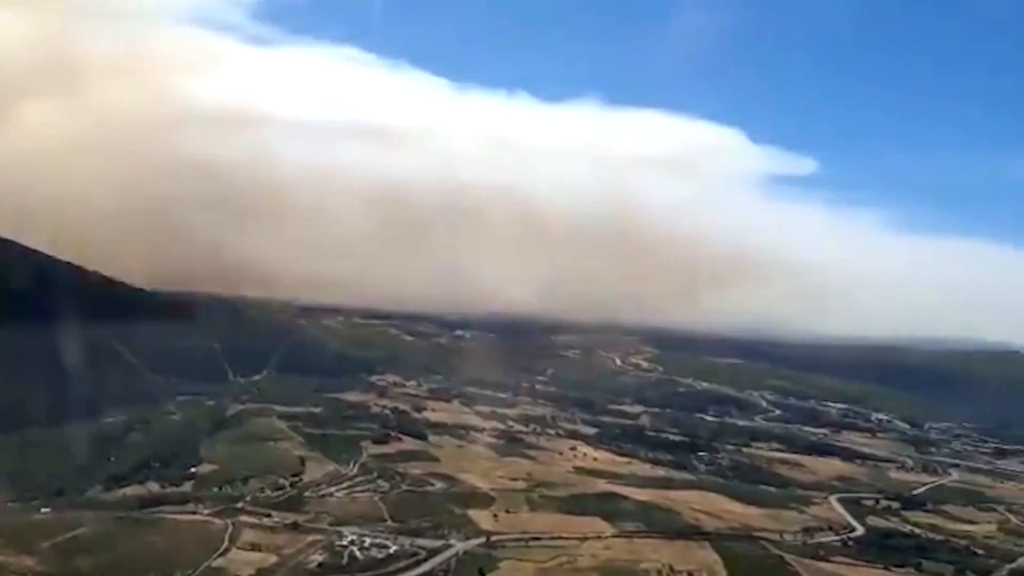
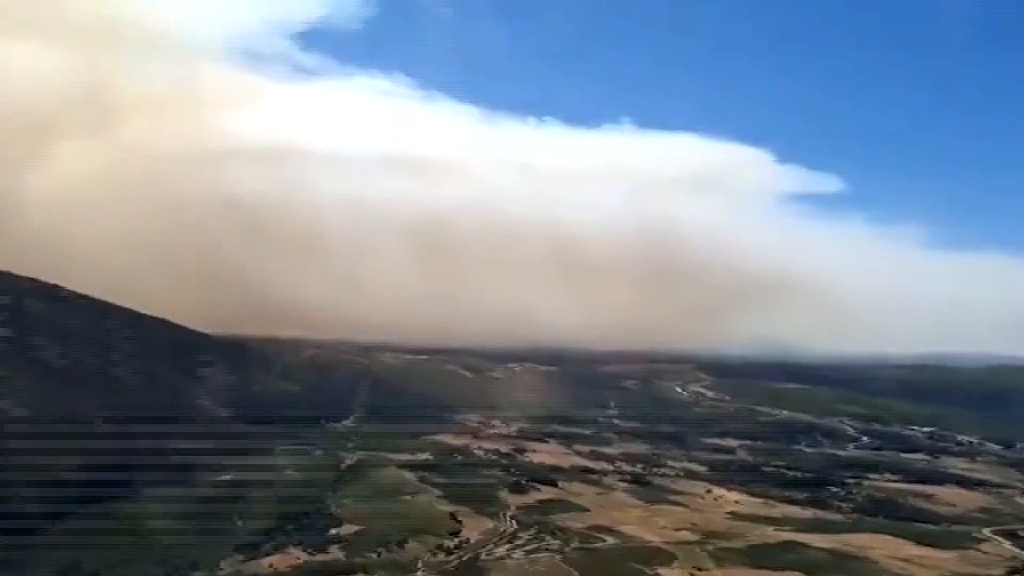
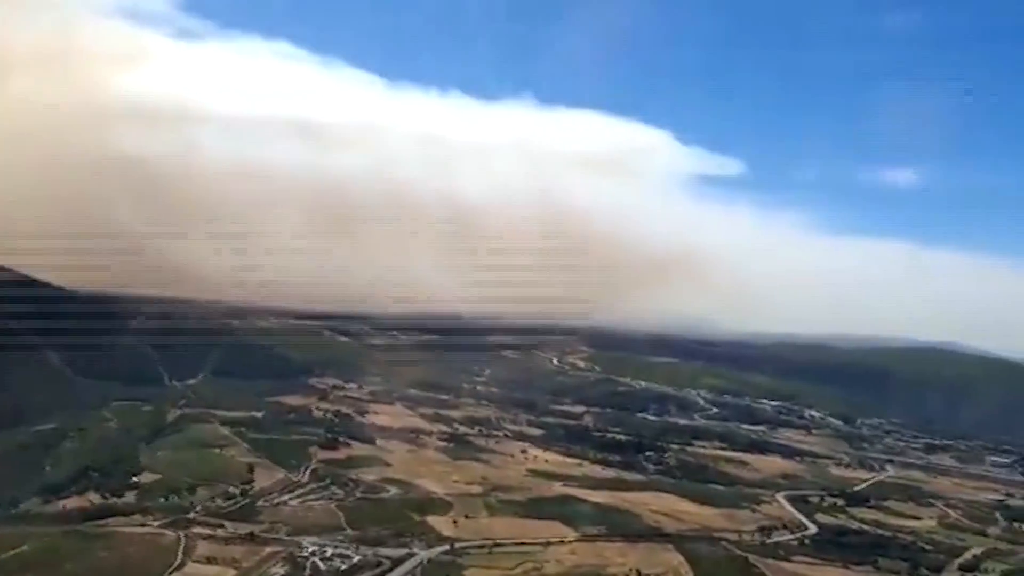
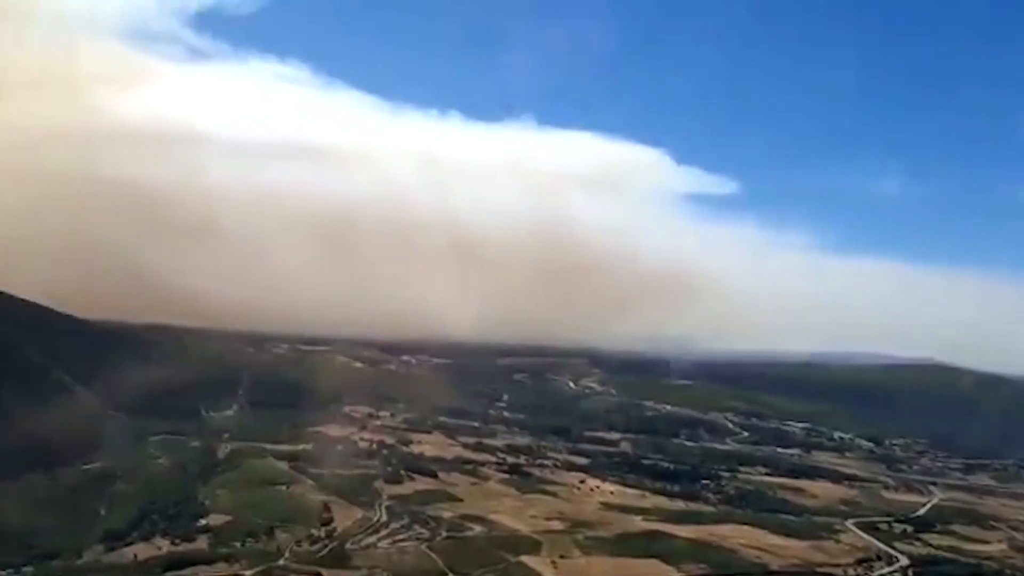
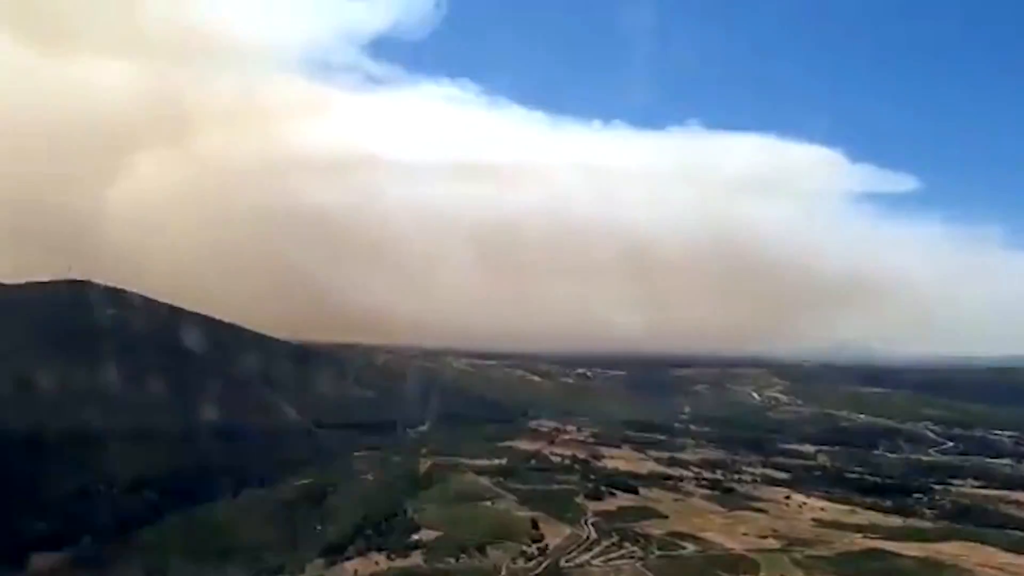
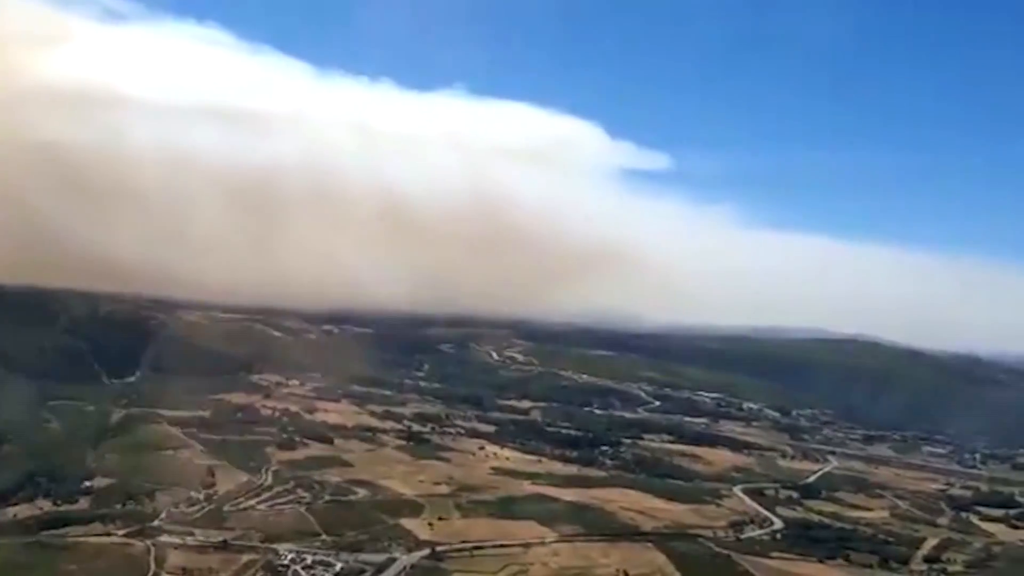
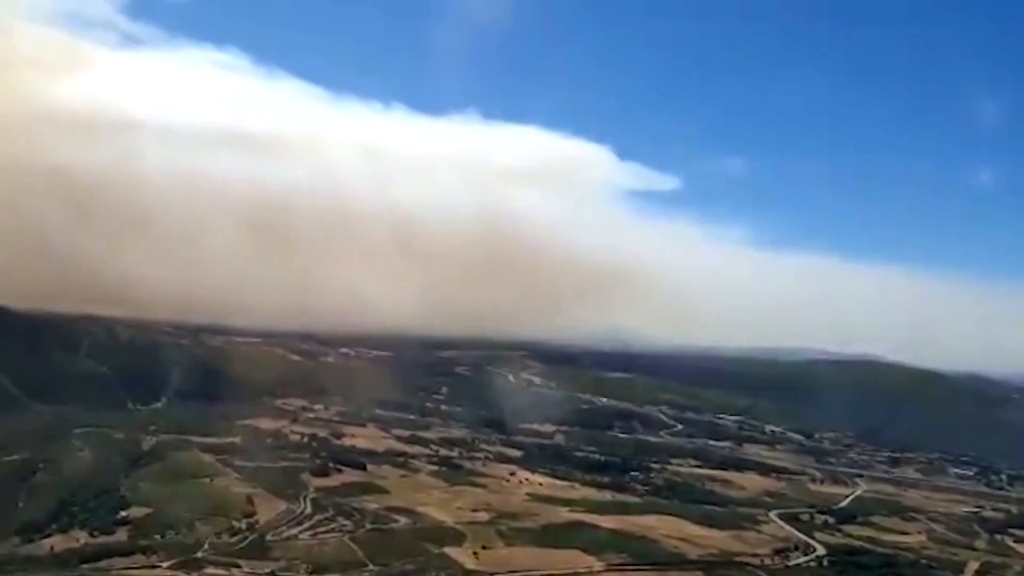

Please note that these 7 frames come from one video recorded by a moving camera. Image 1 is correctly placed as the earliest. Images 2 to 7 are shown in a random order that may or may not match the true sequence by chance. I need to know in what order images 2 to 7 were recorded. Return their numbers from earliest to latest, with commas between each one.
3, 6, 7, 4, 2, 5
